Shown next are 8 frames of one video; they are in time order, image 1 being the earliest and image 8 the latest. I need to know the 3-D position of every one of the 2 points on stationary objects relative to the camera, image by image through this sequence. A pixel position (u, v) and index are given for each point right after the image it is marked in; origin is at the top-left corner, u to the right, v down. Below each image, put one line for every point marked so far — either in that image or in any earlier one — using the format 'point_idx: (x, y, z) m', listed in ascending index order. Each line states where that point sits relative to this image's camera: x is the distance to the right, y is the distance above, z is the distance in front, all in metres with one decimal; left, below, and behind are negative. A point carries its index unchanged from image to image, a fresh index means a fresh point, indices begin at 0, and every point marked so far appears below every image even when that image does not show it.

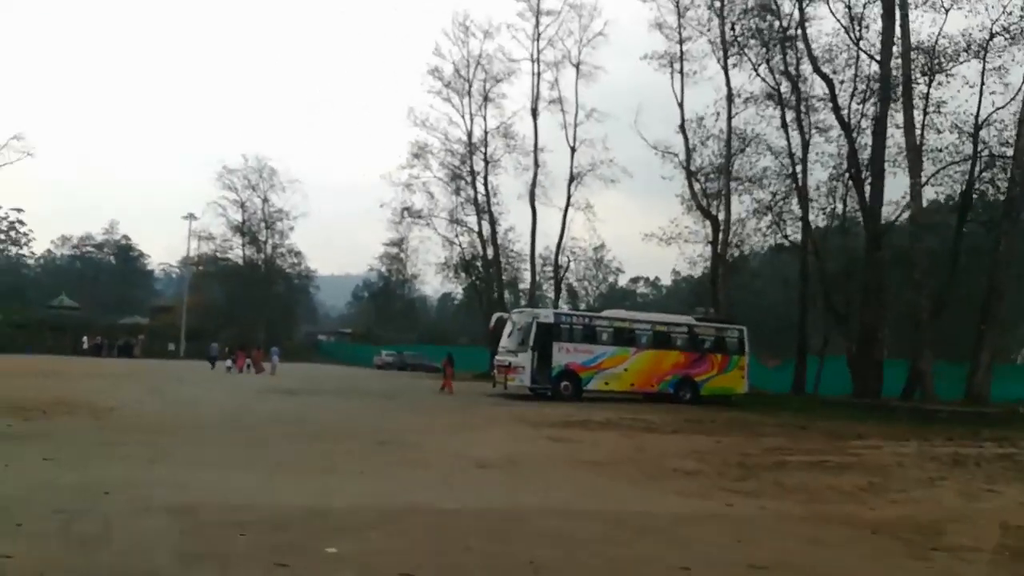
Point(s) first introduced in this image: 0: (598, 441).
0: (+2.0, -3.6, +19.5) m
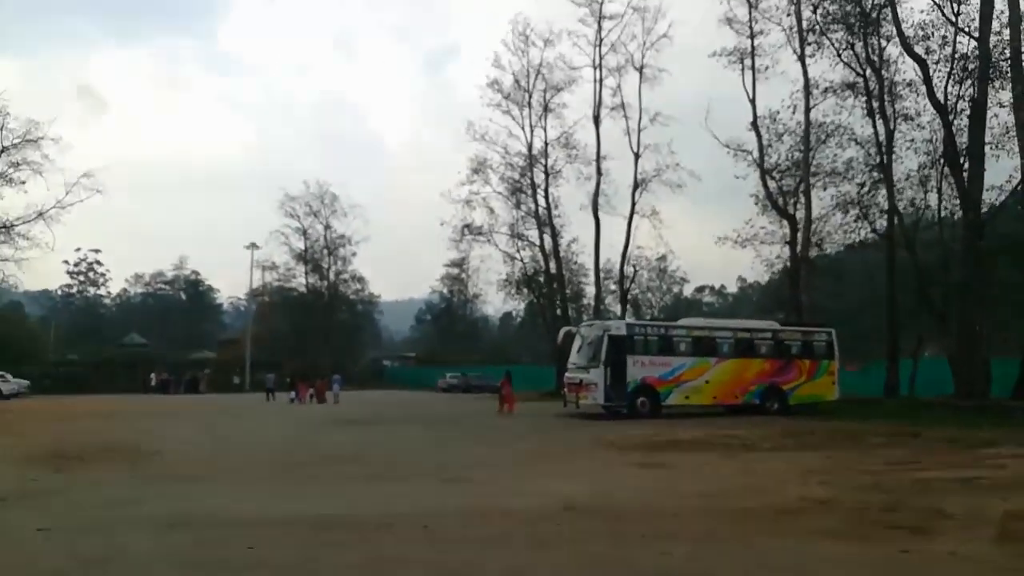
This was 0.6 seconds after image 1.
0: (+3.7, -3.6, +17.1) m
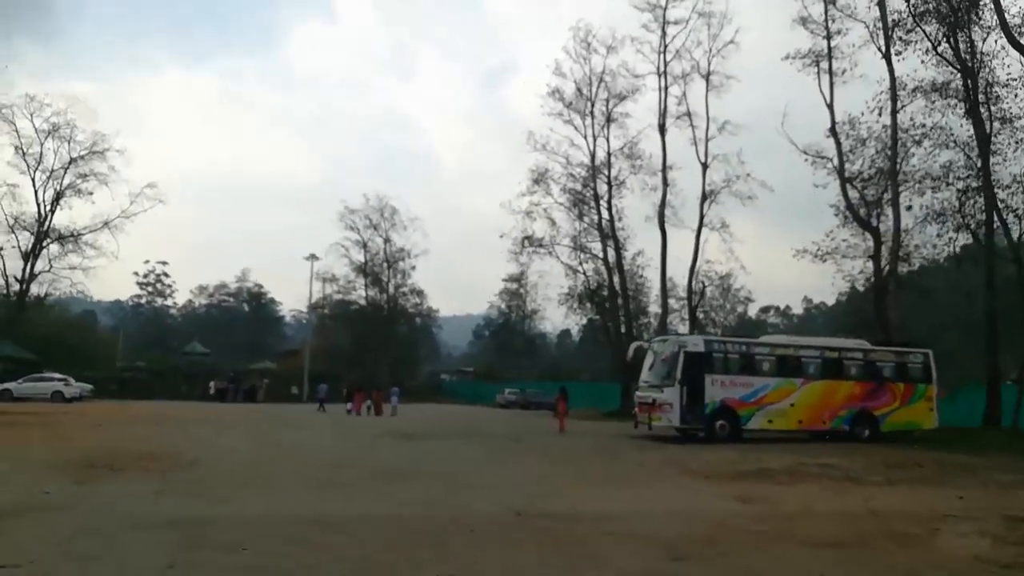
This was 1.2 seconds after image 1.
0: (+5.1, -3.7, +14.7) m
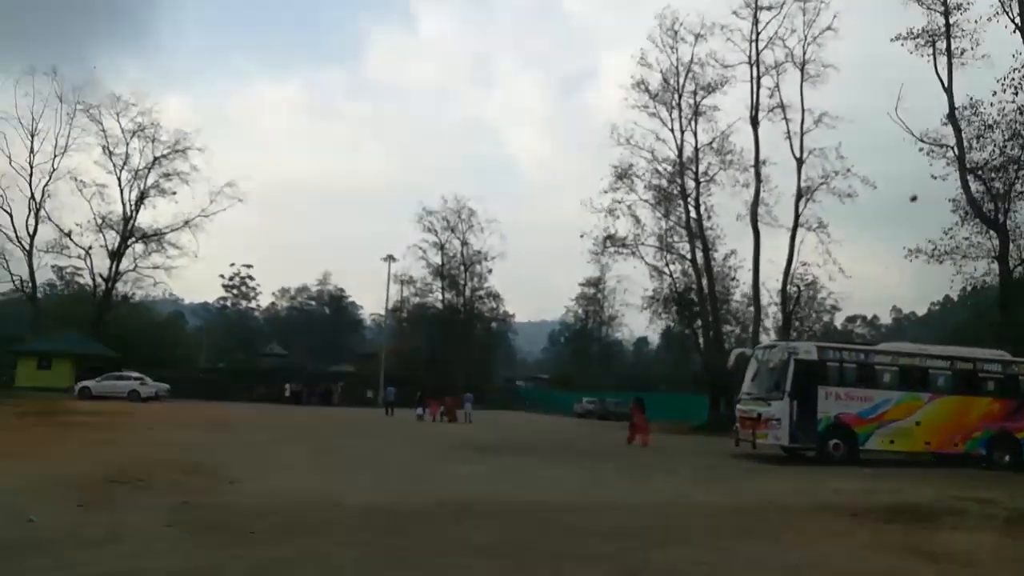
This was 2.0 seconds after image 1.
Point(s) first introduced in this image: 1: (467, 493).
0: (+6.5, -3.6, +11.3) m
1: (-1.0, -4.7, +19.0) m
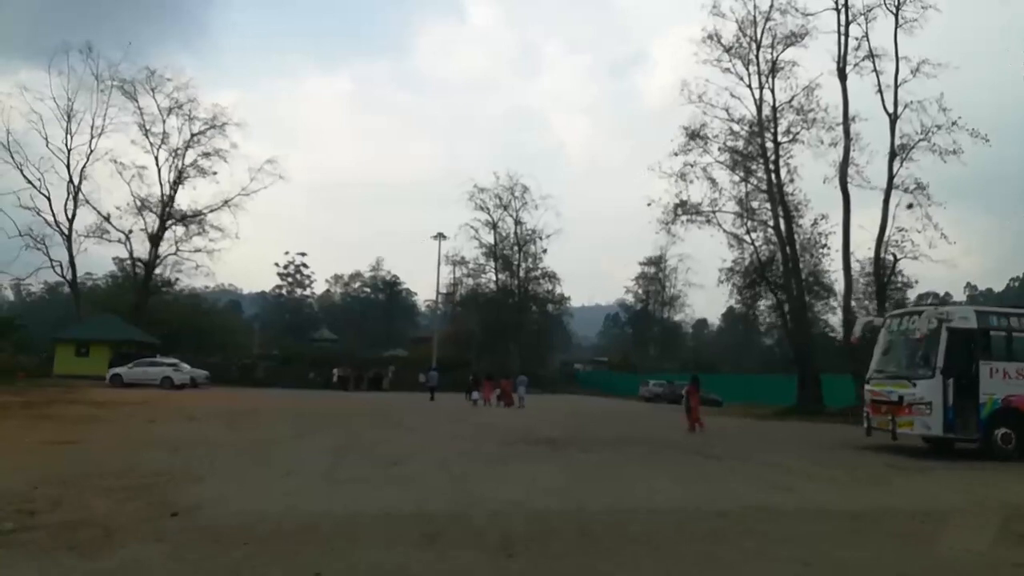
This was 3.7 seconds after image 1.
0: (+7.4, -2.6, +5.6) m
1: (+0.4, -3.7, +13.8) m
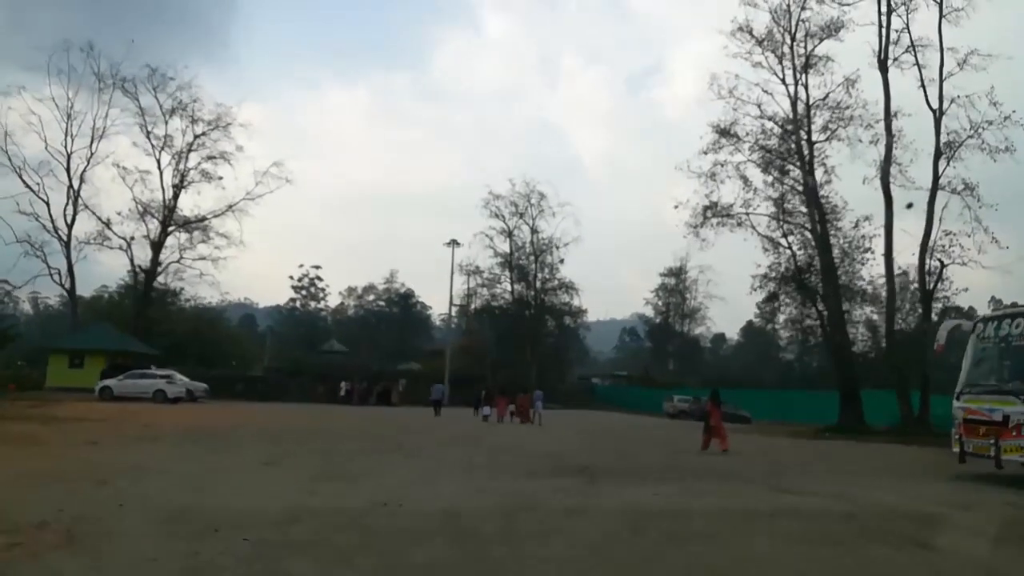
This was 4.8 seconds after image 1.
0: (+7.6, -2.2, +1.8) m
1: (+0.8, -3.5, +10.1) m
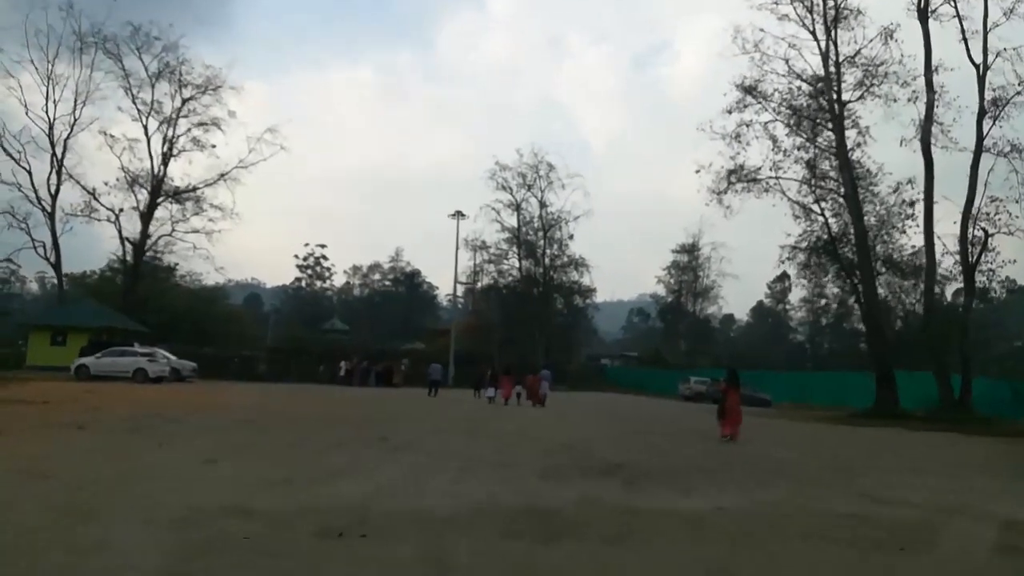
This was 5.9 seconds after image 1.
0: (+7.7, -1.8, -1.9) m
1: (+0.9, -2.8, +6.5) m
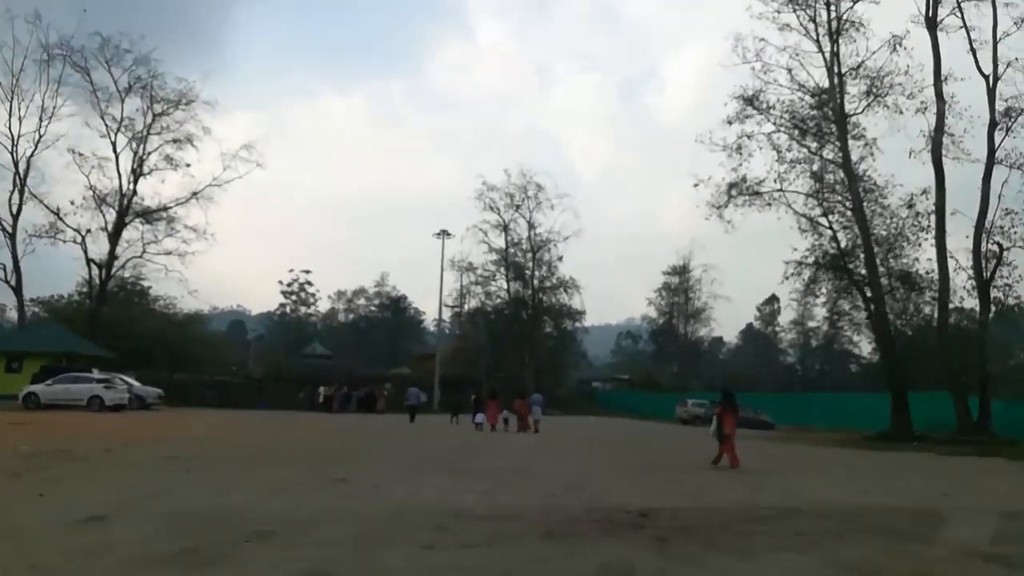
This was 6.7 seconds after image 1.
0: (+7.9, -1.2, -5.0) m
1: (+1.0, -2.5, +3.2) m
